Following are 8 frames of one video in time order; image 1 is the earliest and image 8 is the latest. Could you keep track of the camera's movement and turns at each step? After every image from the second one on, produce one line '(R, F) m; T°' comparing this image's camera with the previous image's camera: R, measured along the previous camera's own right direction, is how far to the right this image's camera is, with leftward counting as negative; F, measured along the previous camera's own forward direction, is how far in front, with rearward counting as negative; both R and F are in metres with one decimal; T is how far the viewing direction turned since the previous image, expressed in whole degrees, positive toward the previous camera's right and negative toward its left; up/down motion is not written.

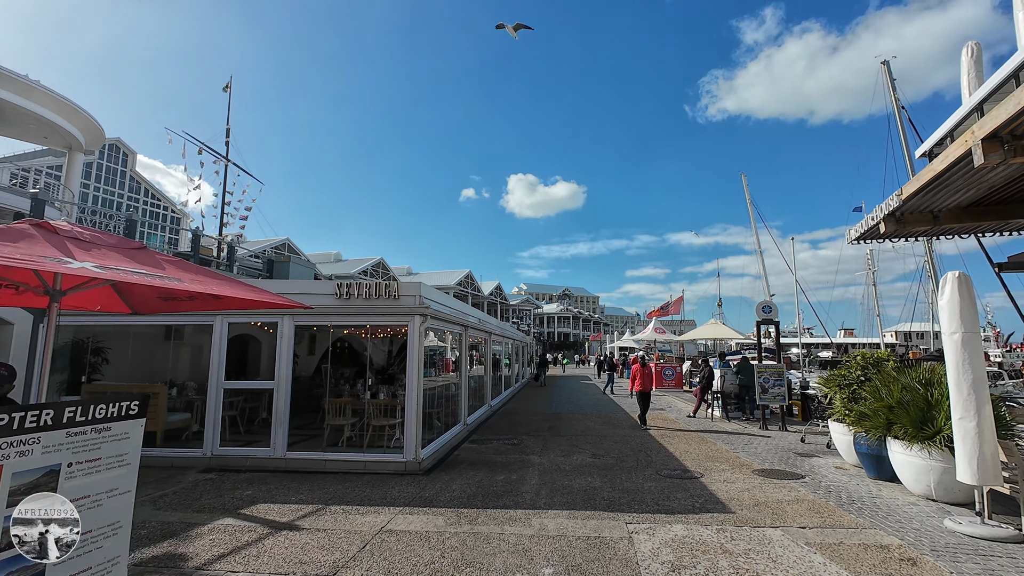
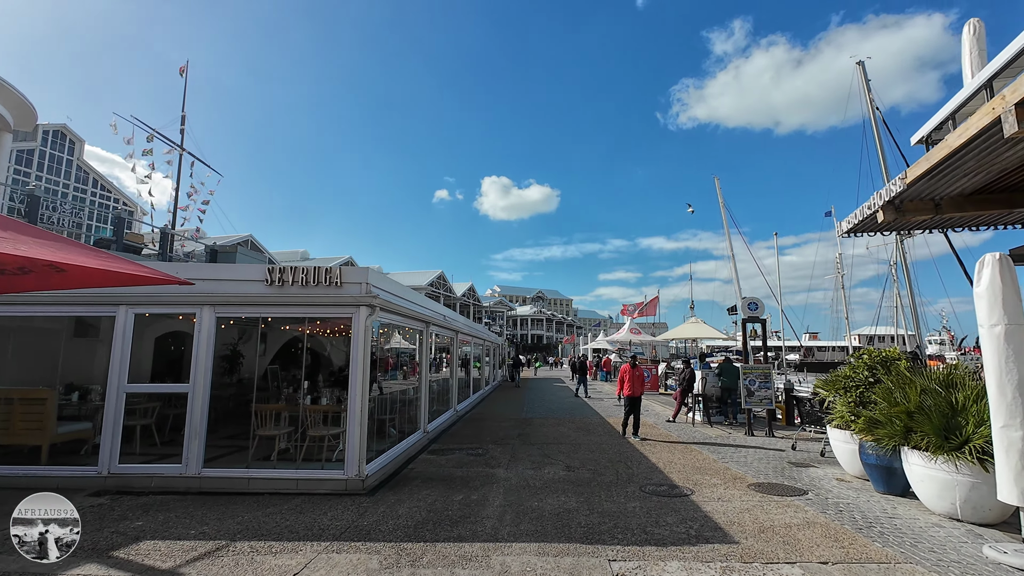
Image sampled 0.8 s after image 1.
(+0.1, +1.0) m; +3°
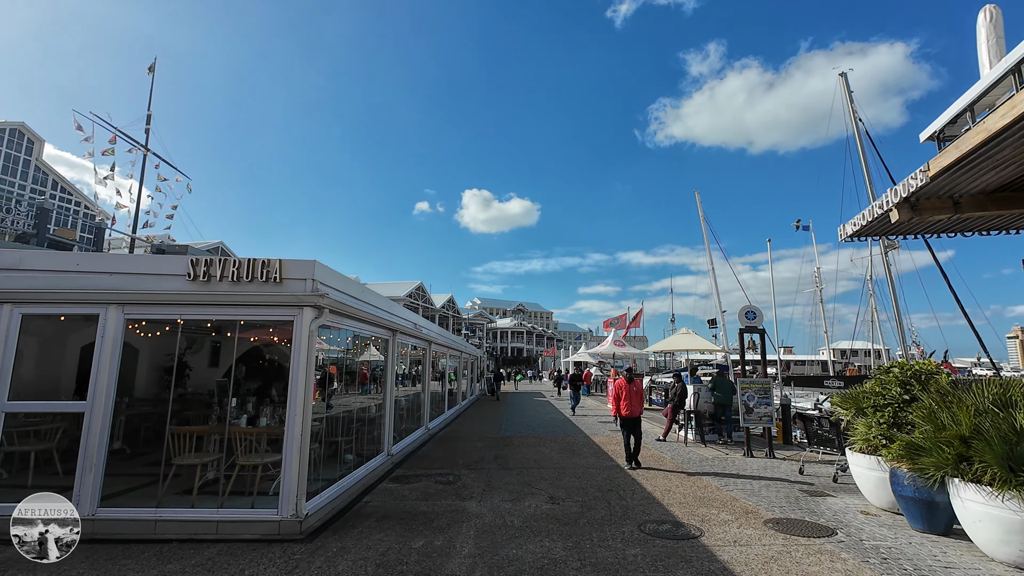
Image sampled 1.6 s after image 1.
(+0.1, +1.0) m; +2°
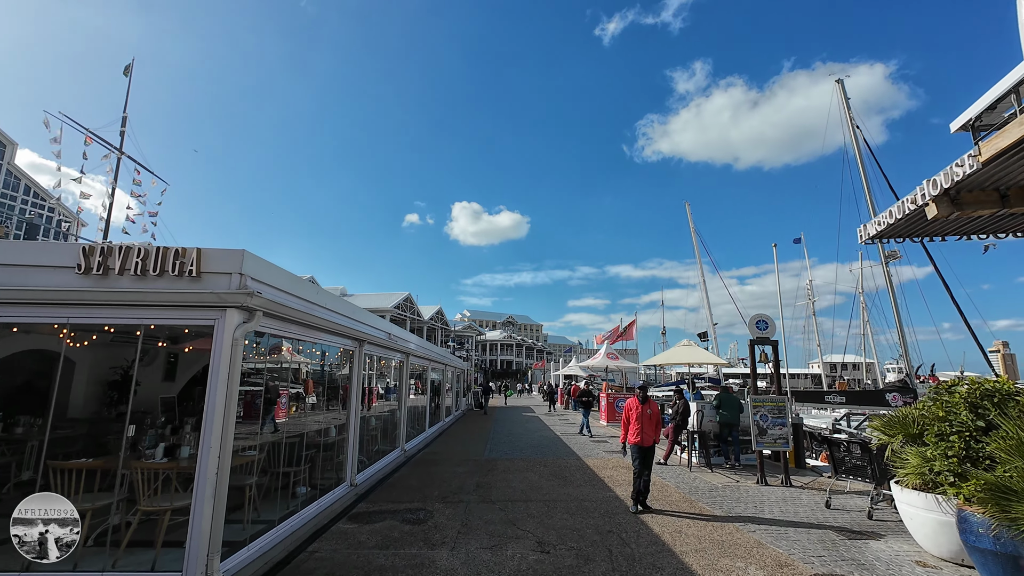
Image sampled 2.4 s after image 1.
(+0.1, +1.1) m; +1°
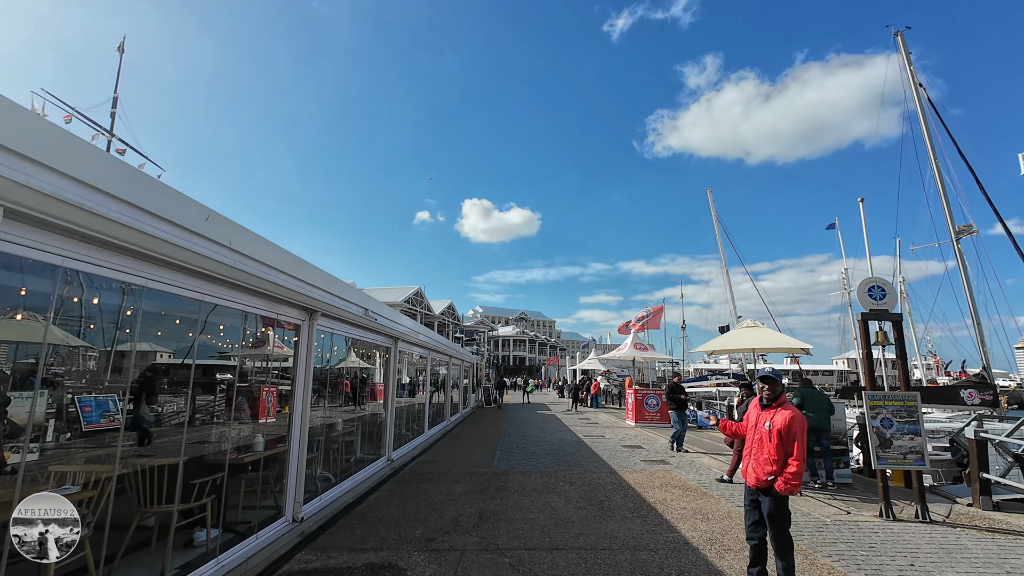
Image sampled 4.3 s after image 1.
(0.0, +2.5) m; -1°
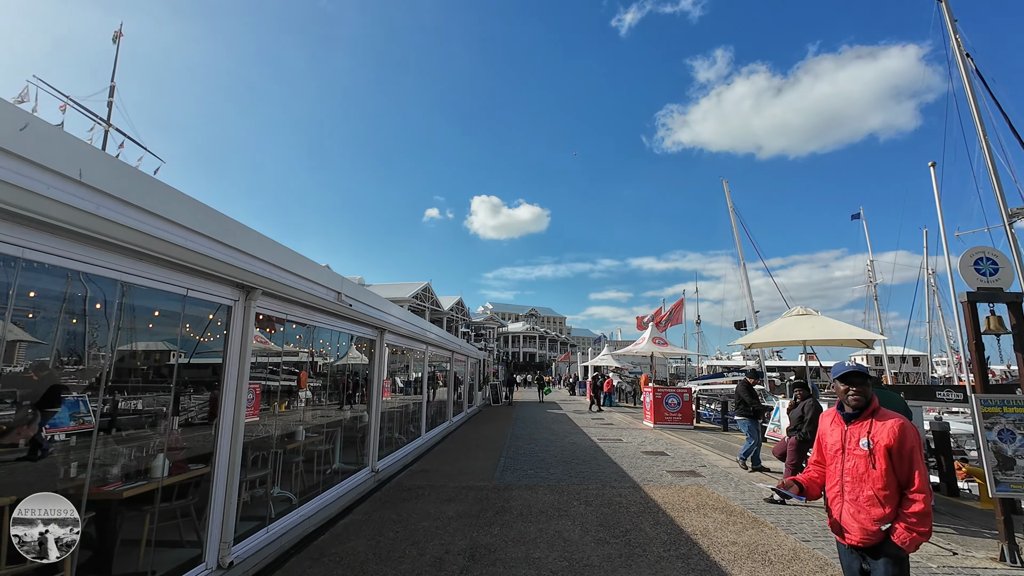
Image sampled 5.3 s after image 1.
(+0.1, +1.4) m; -1°
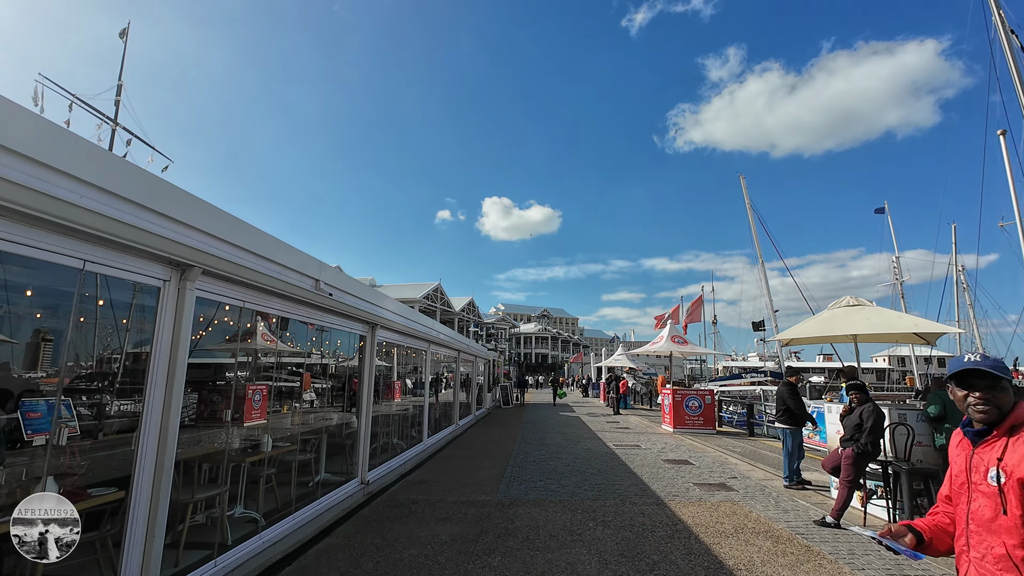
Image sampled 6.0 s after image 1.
(+0.1, +0.9) m; -1°
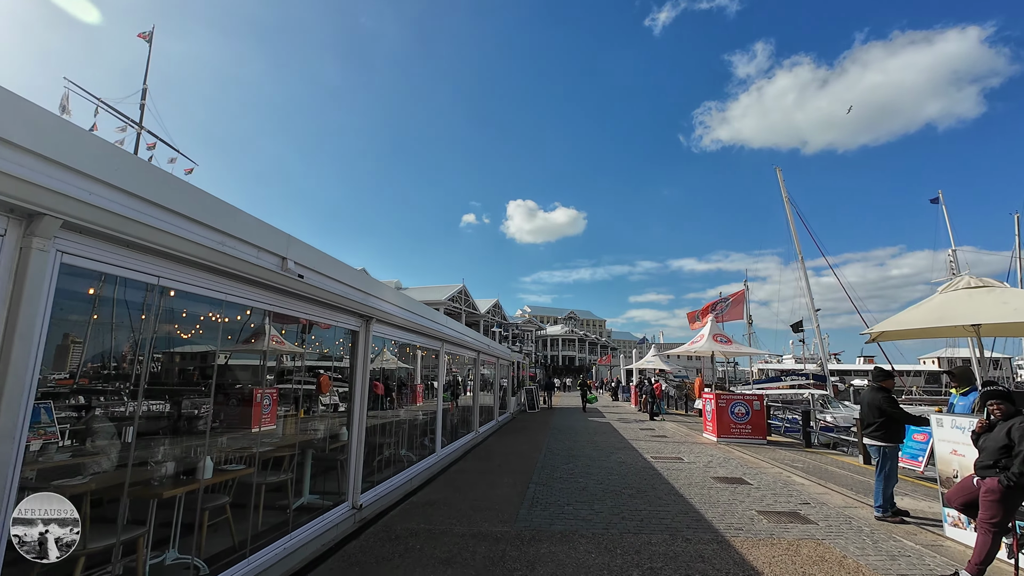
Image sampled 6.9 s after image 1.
(+0.1, +1.3) m; -3°
